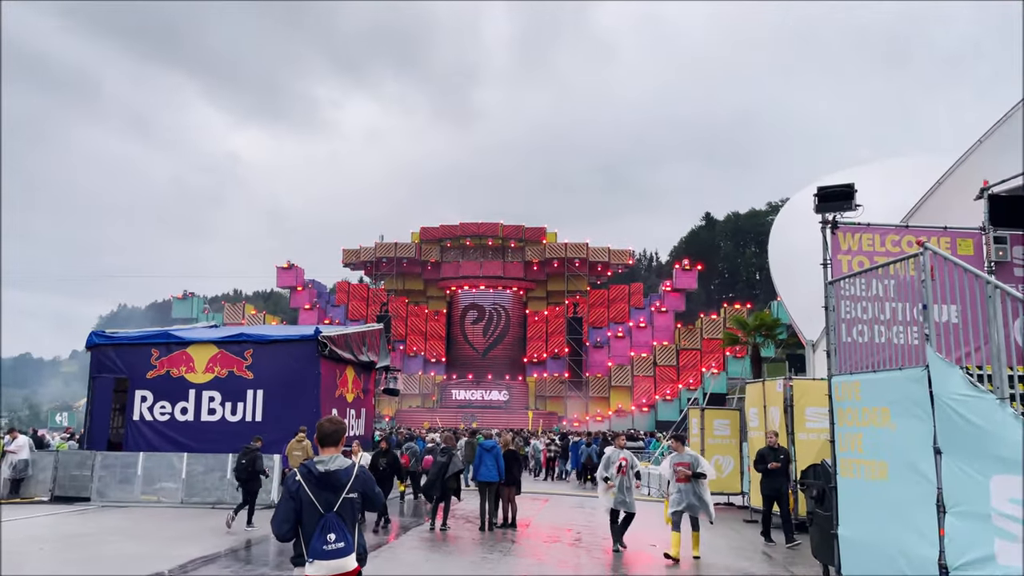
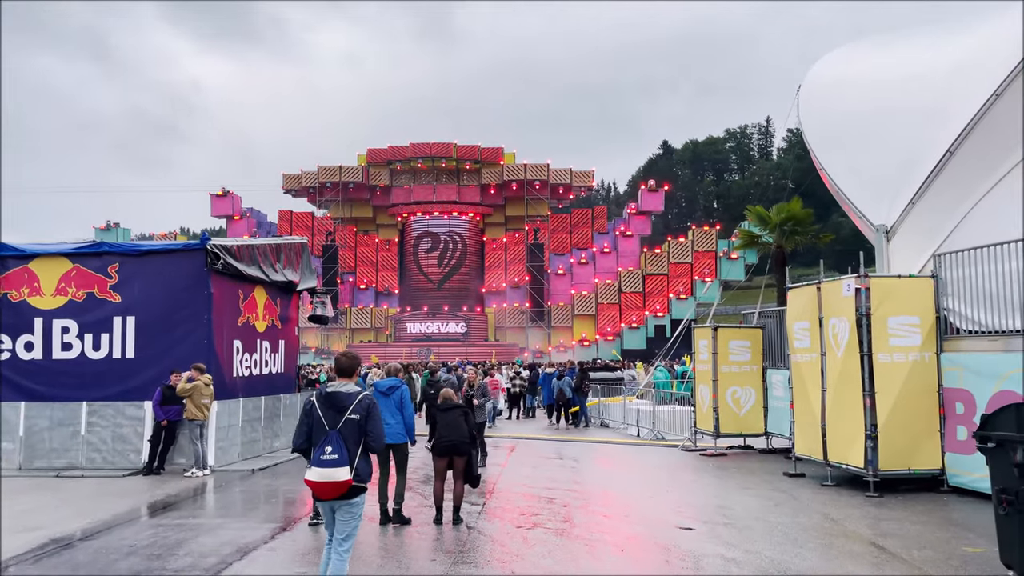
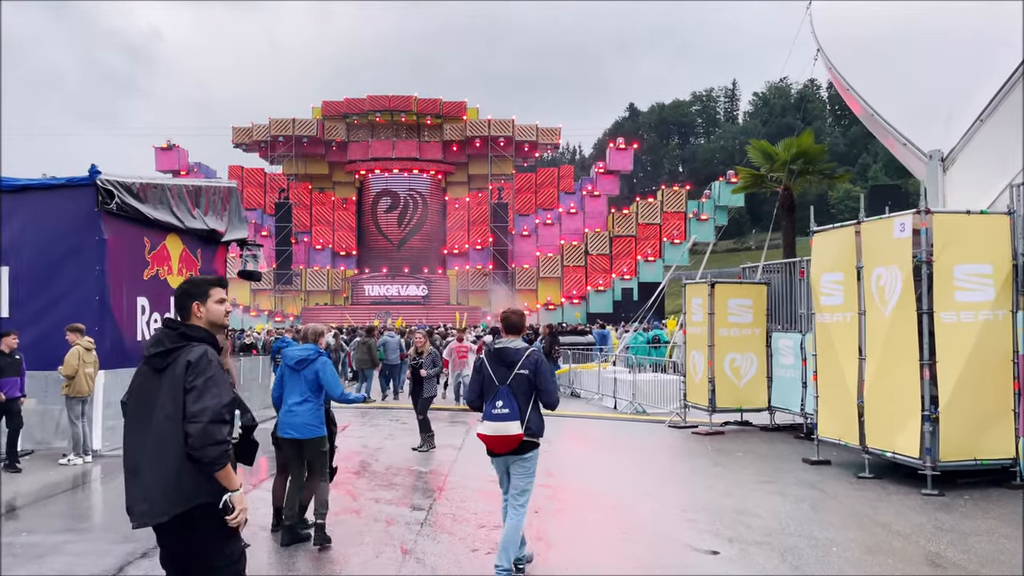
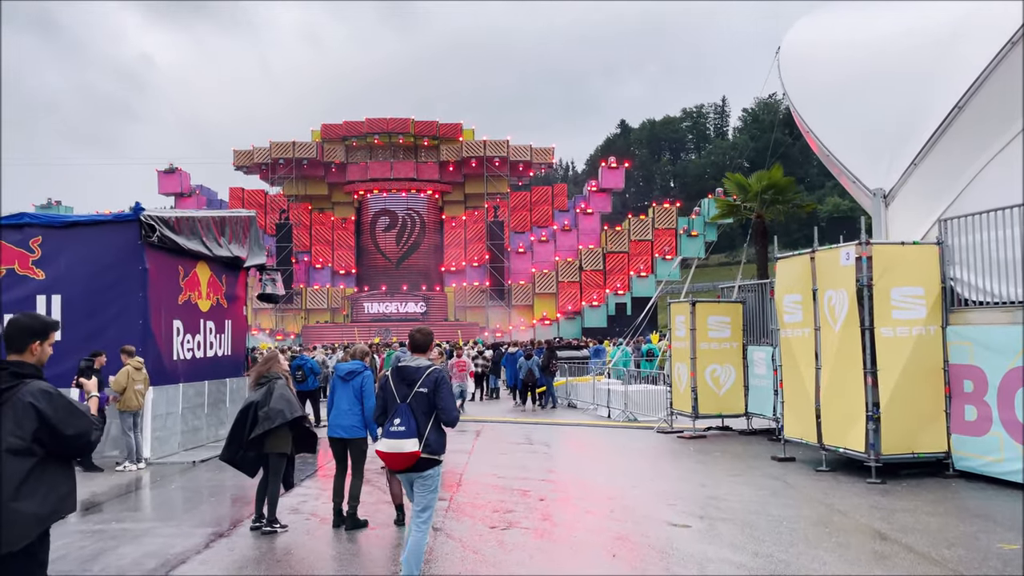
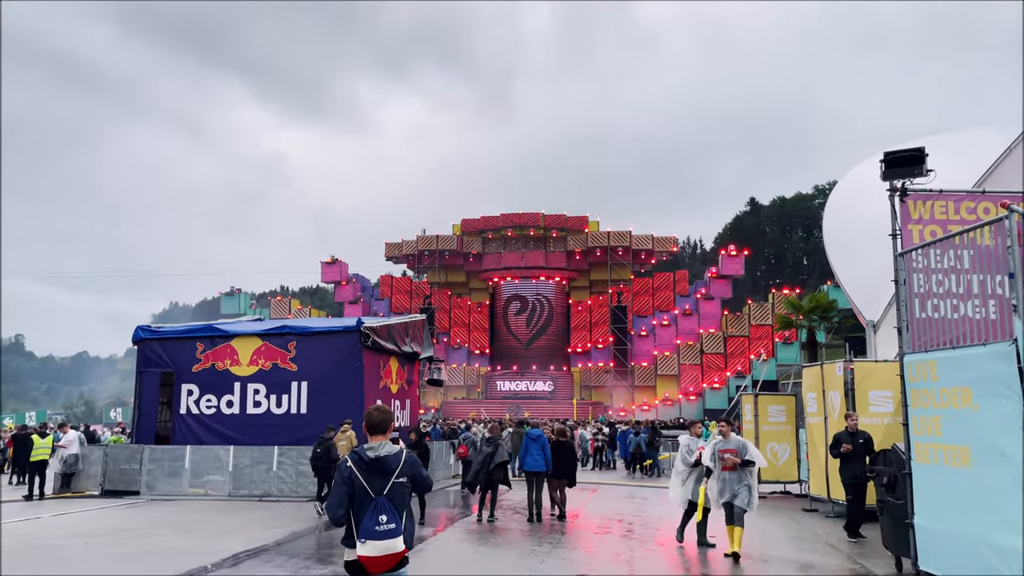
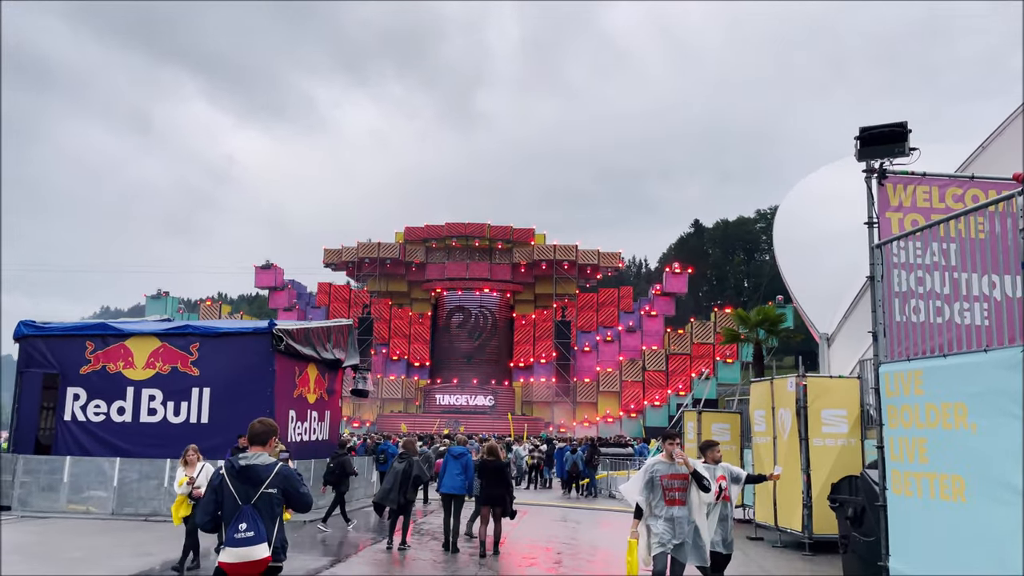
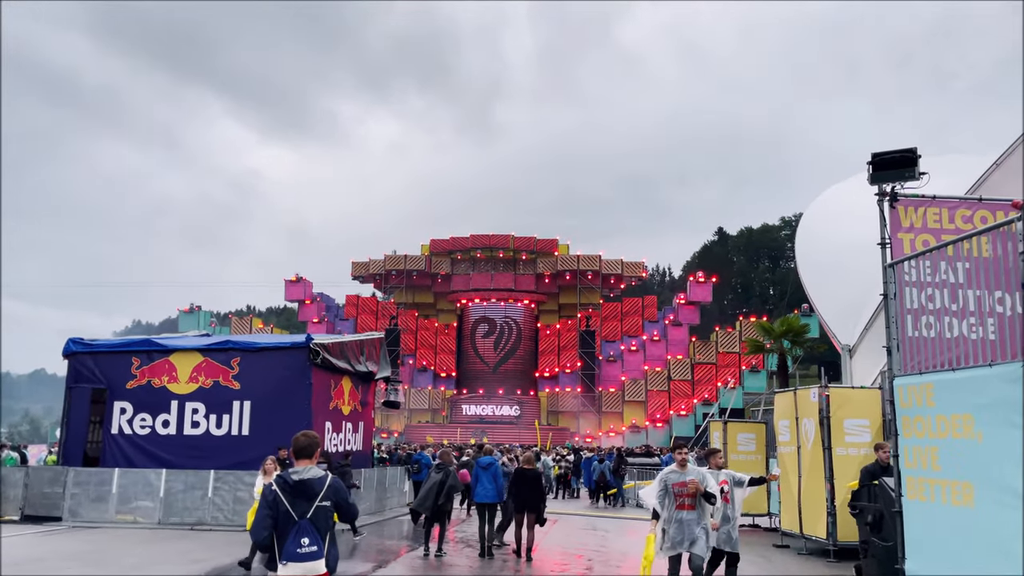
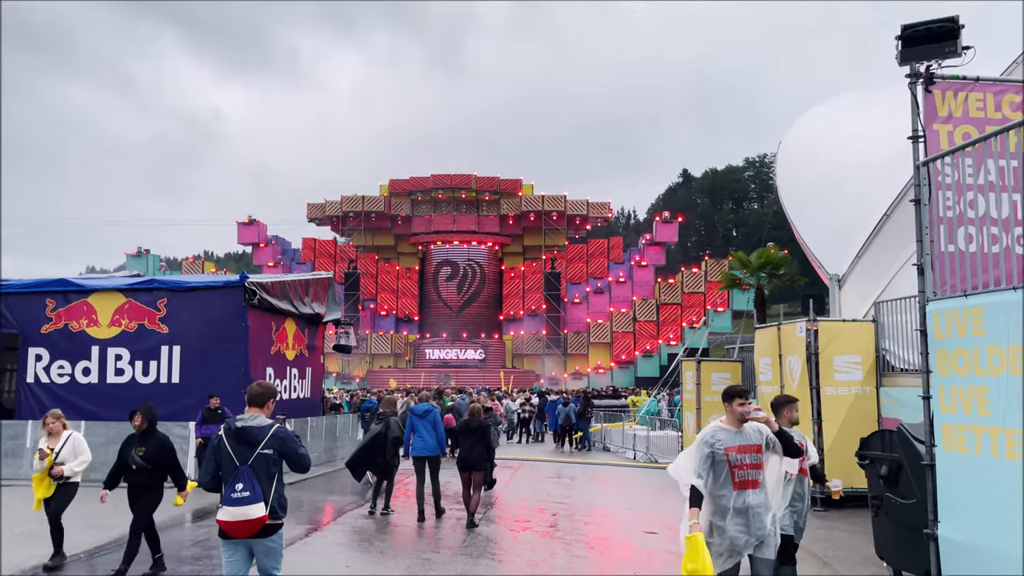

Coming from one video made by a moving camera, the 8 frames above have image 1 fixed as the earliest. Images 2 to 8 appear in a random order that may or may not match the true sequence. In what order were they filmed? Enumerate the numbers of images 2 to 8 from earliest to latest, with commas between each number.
5, 7, 6, 8, 2, 4, 3
